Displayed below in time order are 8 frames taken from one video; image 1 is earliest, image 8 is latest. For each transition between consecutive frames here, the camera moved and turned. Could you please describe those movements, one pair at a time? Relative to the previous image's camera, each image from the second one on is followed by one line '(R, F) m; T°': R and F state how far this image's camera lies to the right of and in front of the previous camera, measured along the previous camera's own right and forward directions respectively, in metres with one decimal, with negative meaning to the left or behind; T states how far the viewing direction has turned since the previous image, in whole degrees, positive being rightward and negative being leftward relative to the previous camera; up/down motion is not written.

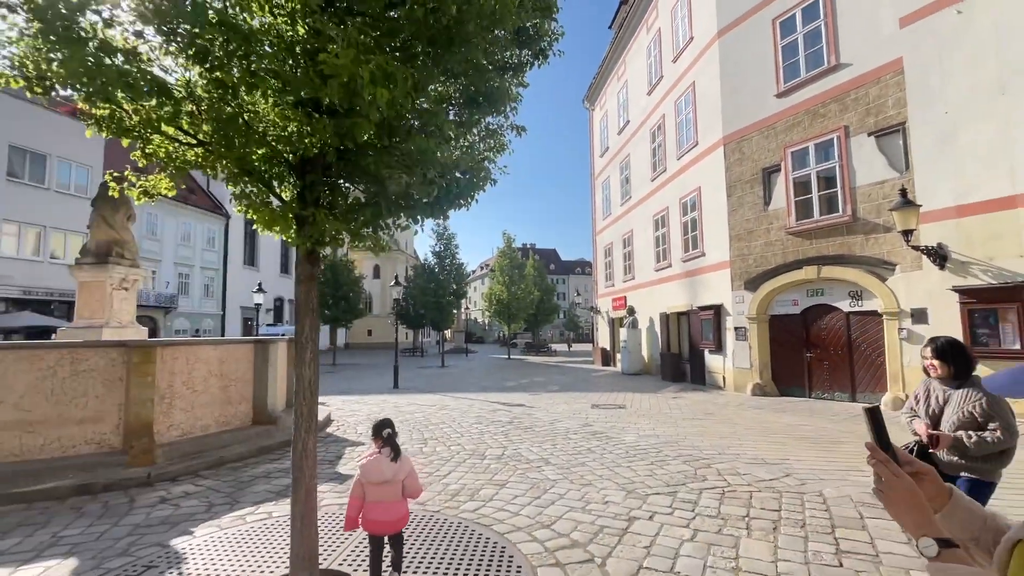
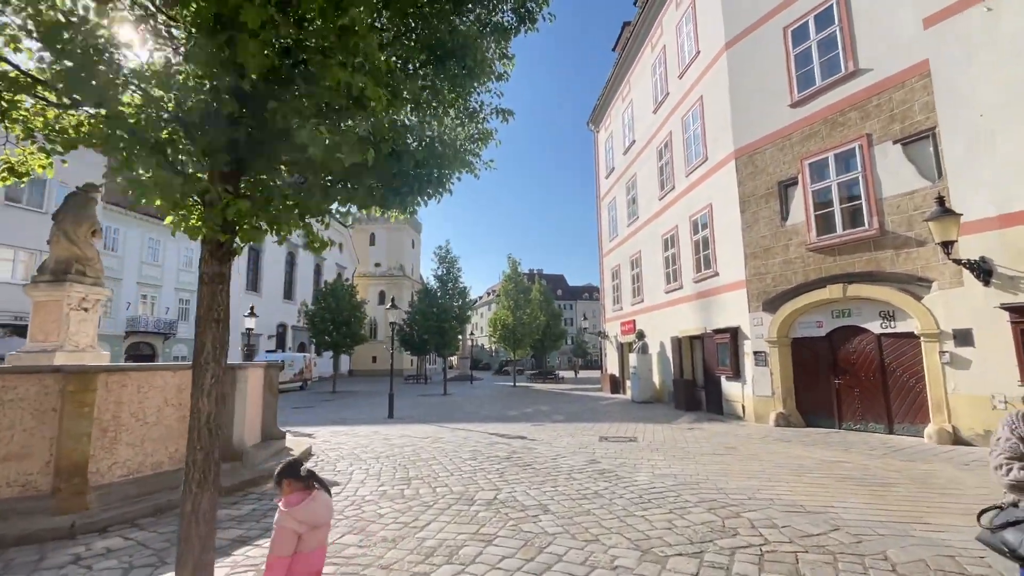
(+0.2, +0.8) m; -1°
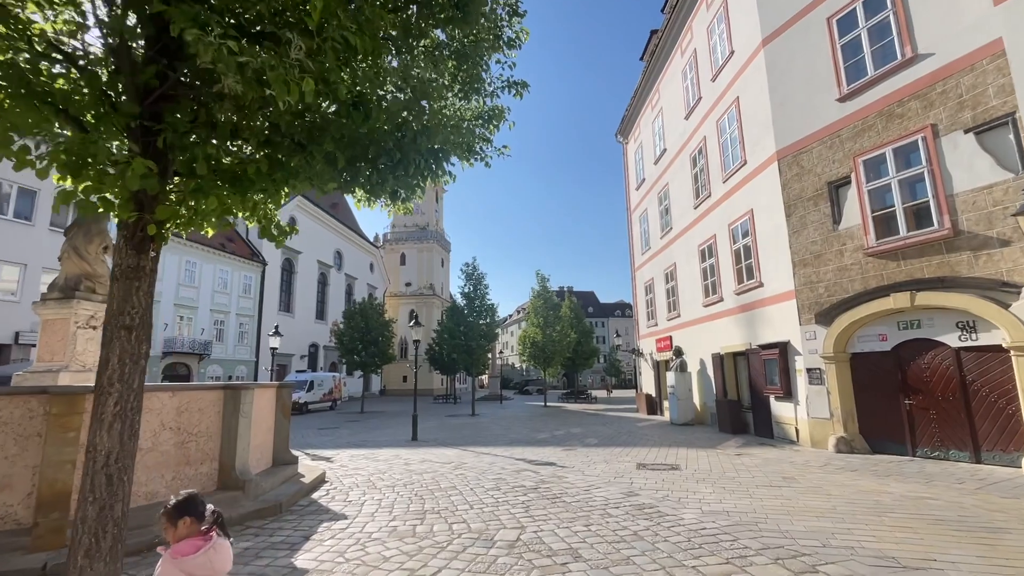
(+0.1, +0.6) m; -4°
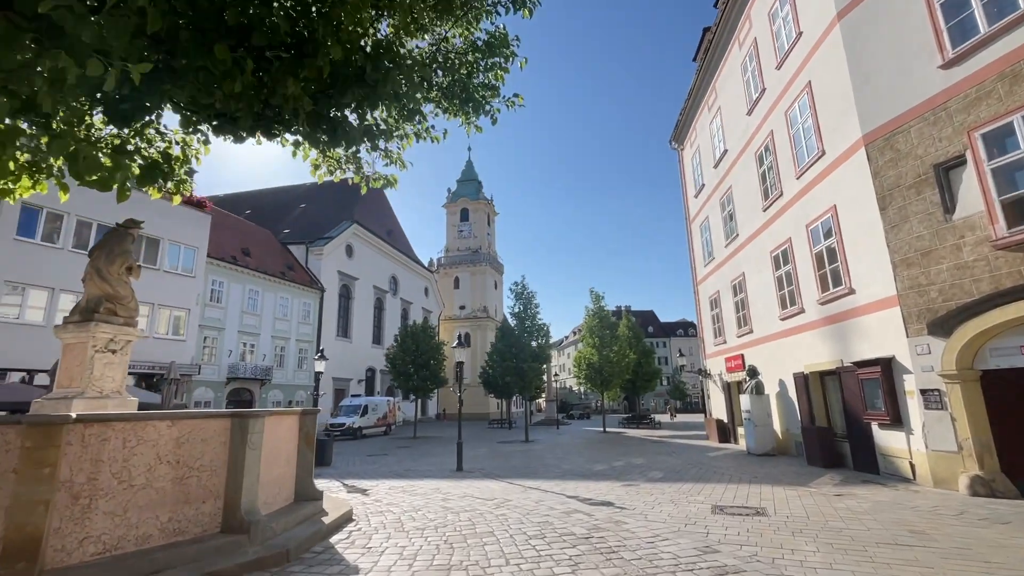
(+0.2, +1.0) m; -7°
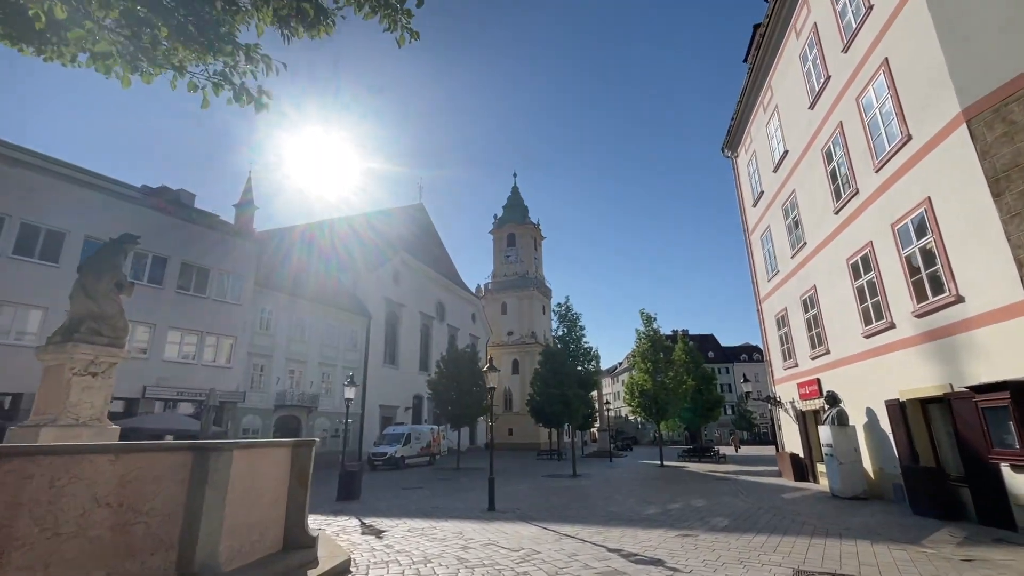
(+0.4, +1.1) m; -6°
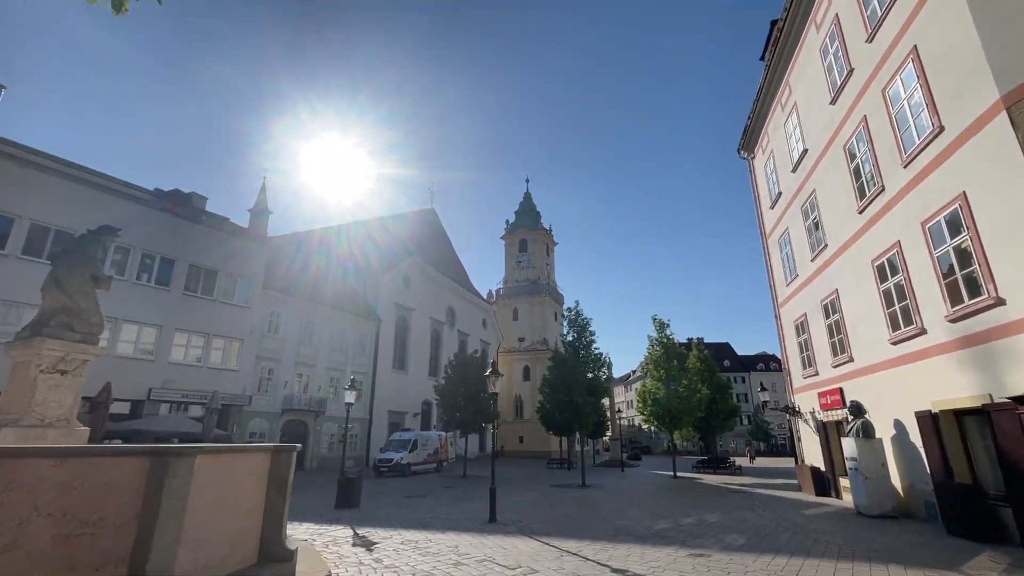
(+0.2, +0.5) m; -2°
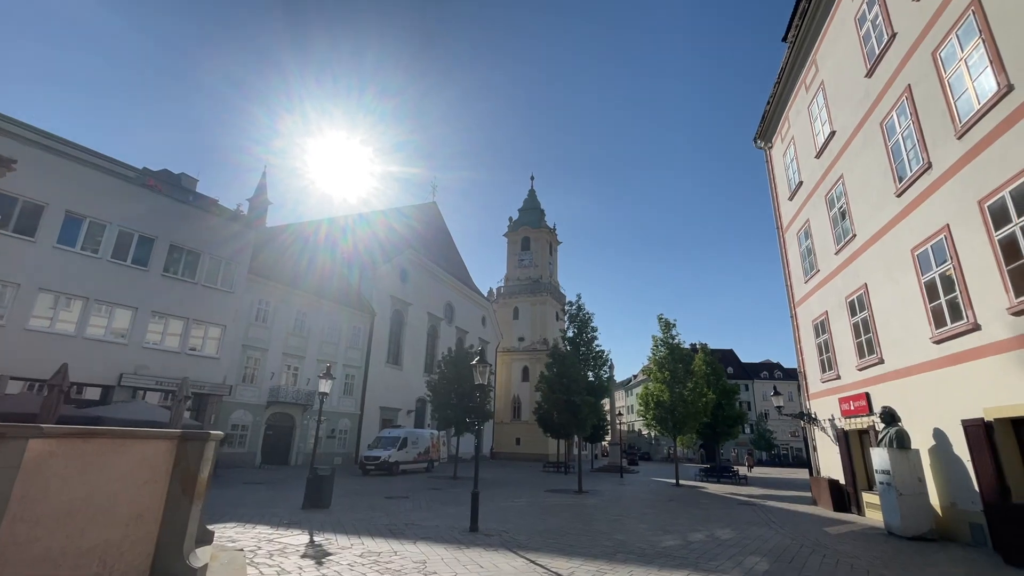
(+0.2, +1.3) m; 0°
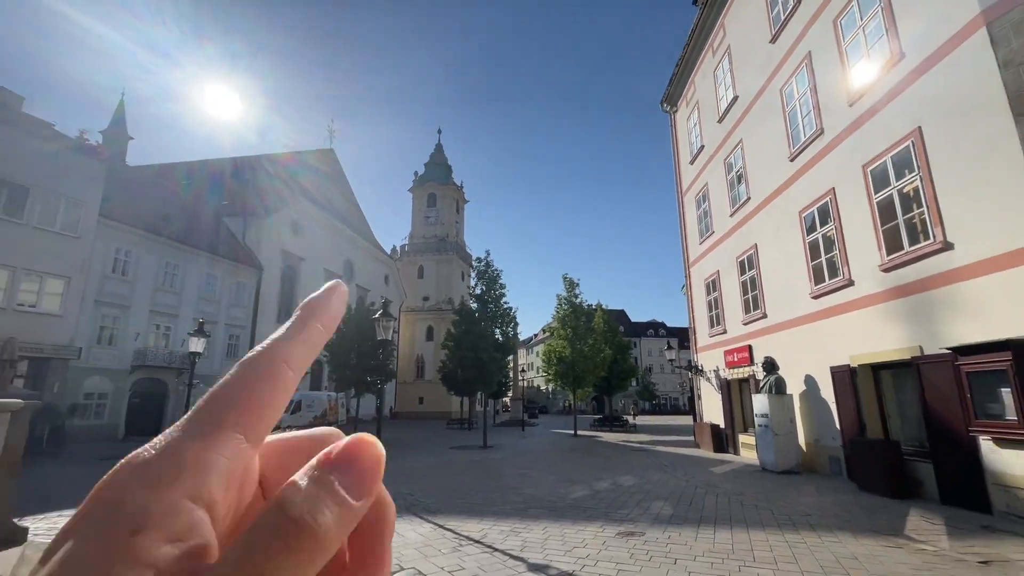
(-0.1, +0.7) m; +11°
